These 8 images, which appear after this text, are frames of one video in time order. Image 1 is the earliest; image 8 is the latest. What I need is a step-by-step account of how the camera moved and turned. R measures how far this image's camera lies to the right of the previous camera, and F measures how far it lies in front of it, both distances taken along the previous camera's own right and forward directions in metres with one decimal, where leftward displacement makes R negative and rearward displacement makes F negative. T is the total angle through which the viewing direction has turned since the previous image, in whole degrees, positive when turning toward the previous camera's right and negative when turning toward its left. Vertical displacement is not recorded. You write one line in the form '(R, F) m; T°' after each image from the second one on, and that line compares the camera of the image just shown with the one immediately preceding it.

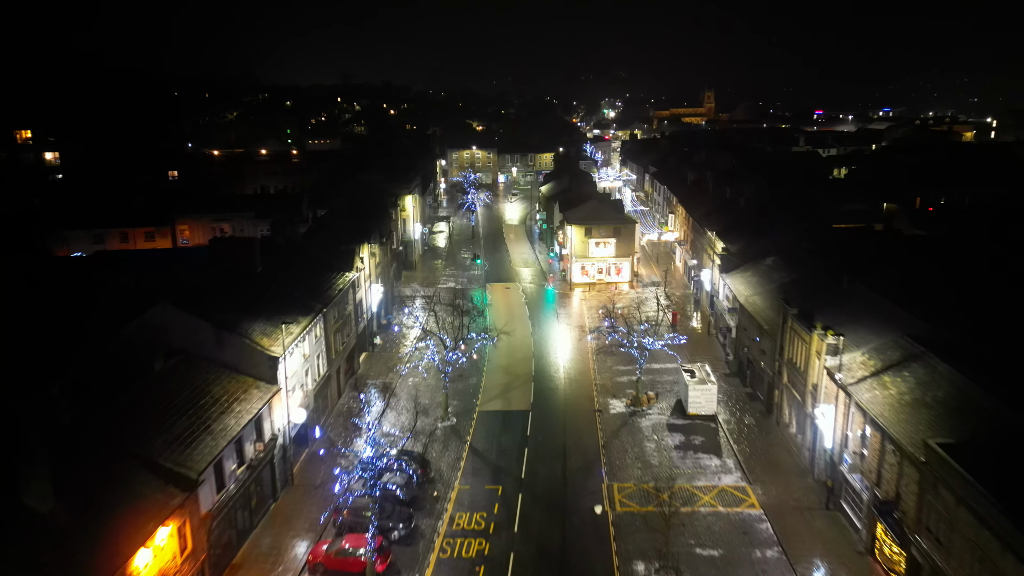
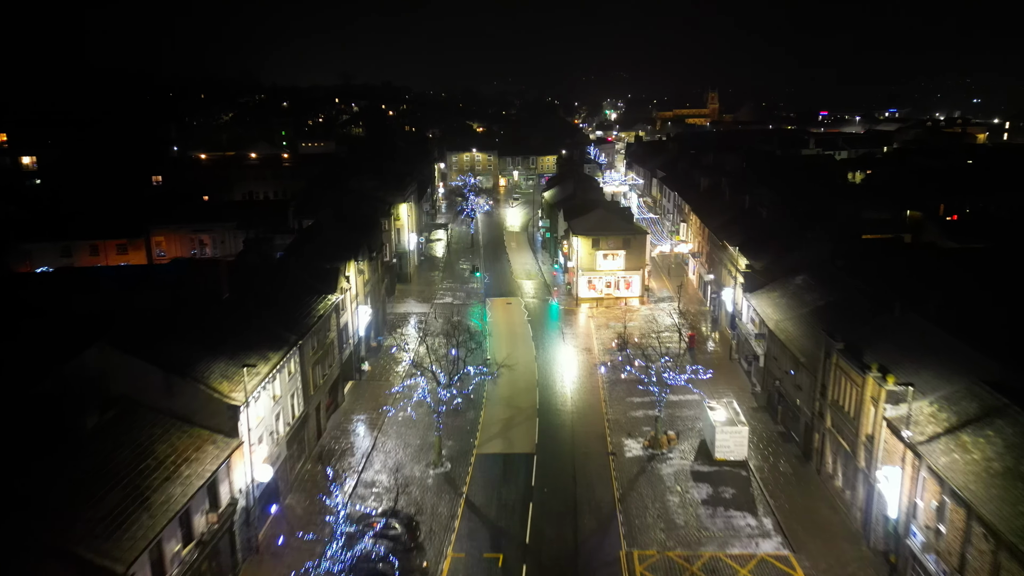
(-0.1, +3.6) m; 0°
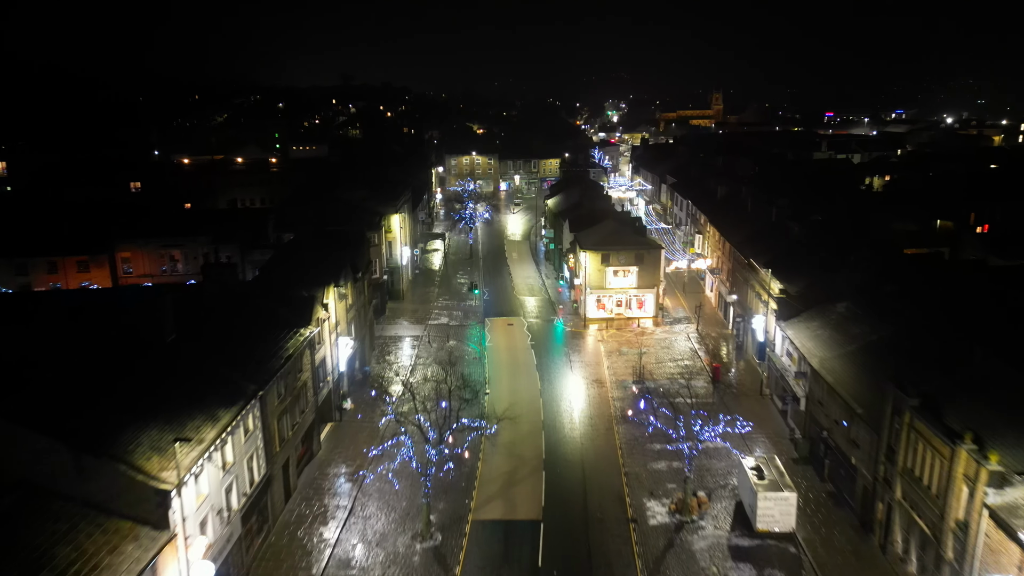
(-0.1, +4.2) m; 0°
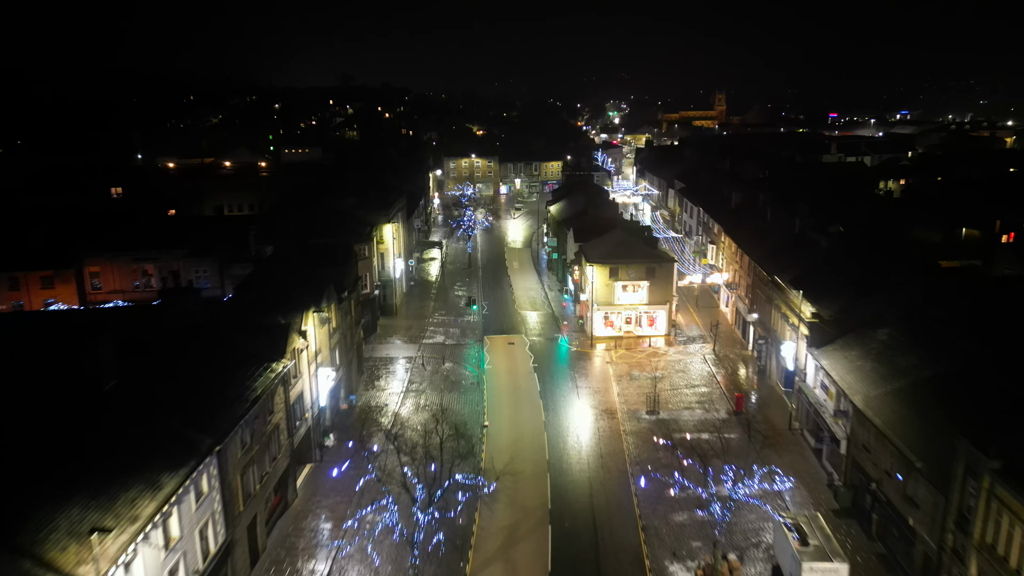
(-0.1, +3.2) m; 0°
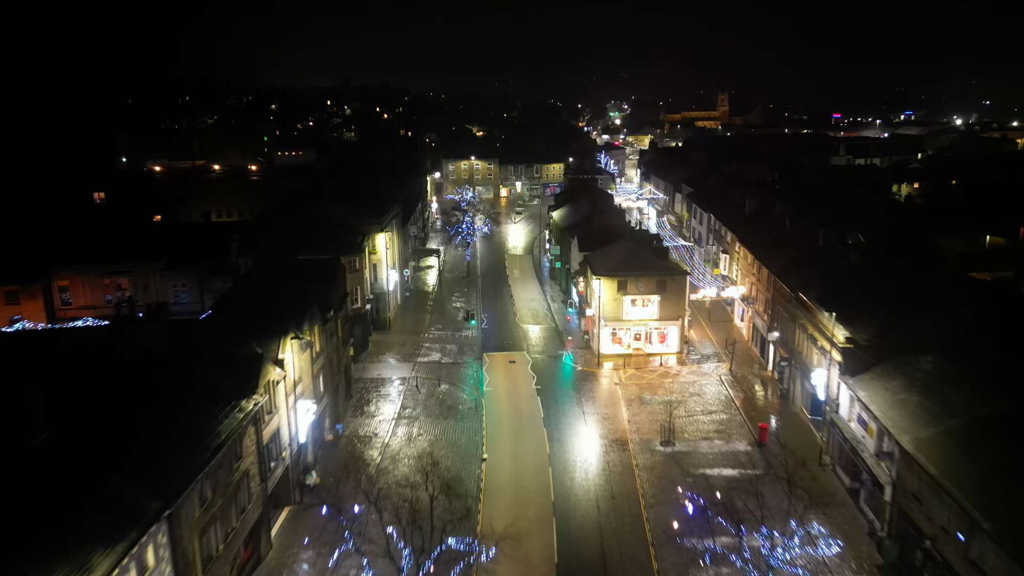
(-0.1, +2.7) m; 0°
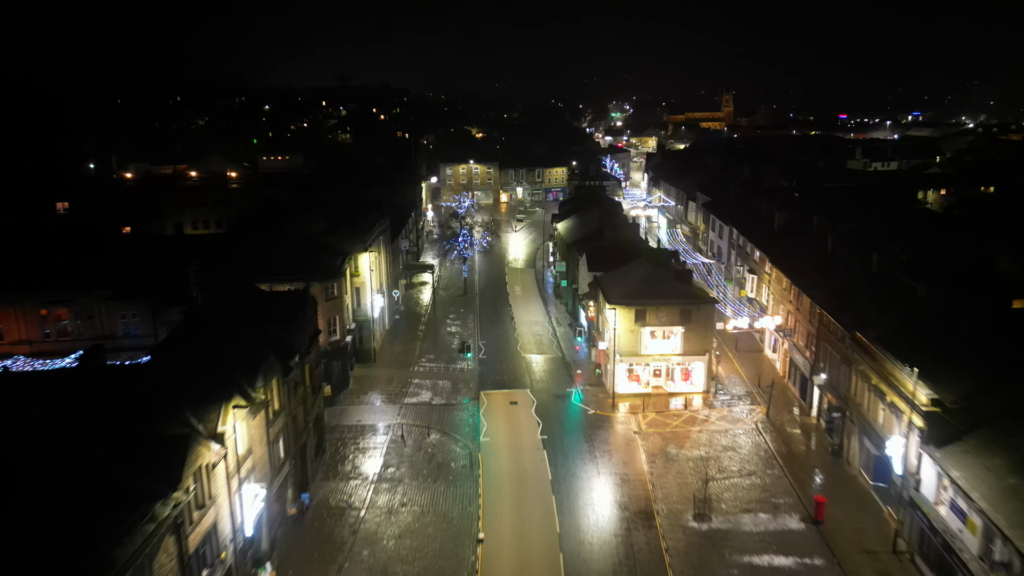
(-0.1, +5.0) m; 0°
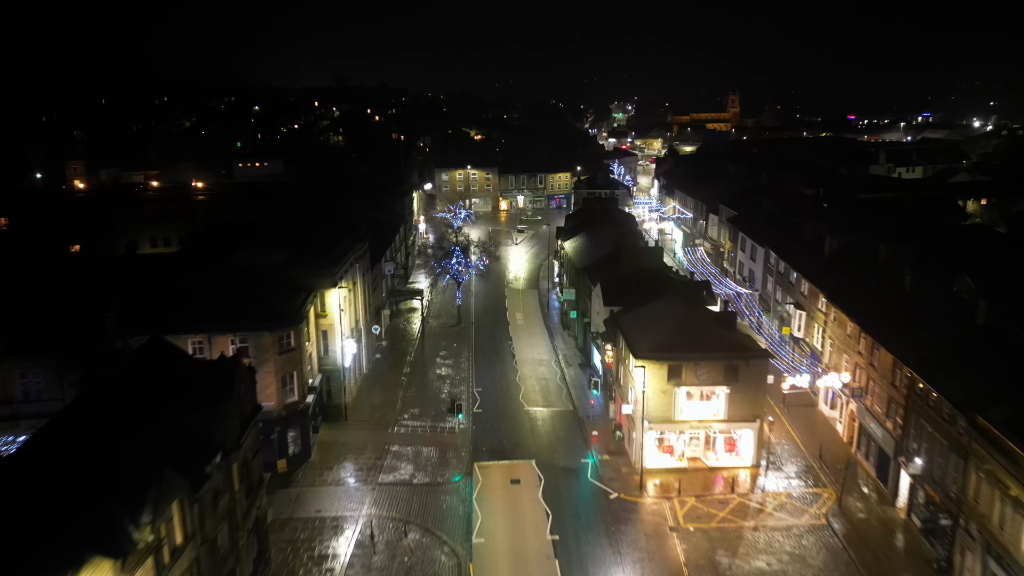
(-0.1, +6.7) m; 0°
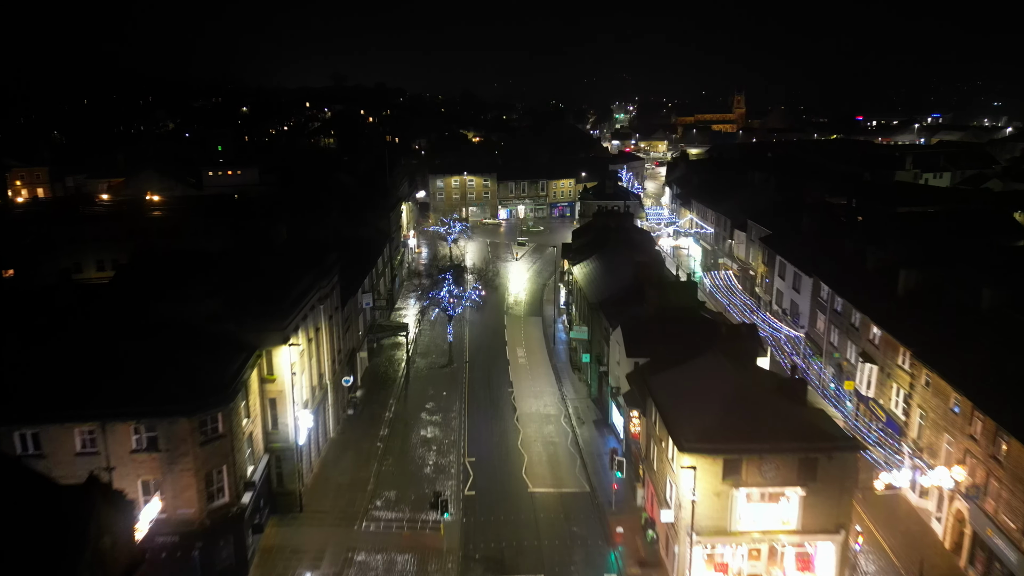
(-0.1, +6.6) m; 0°
